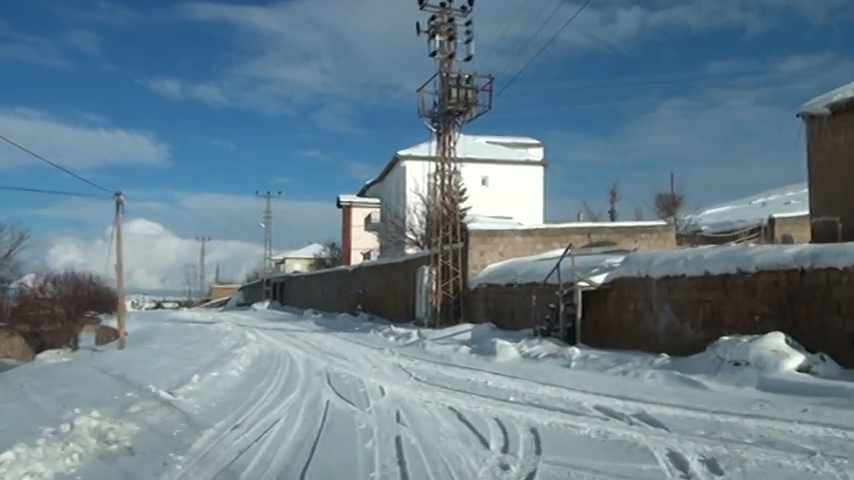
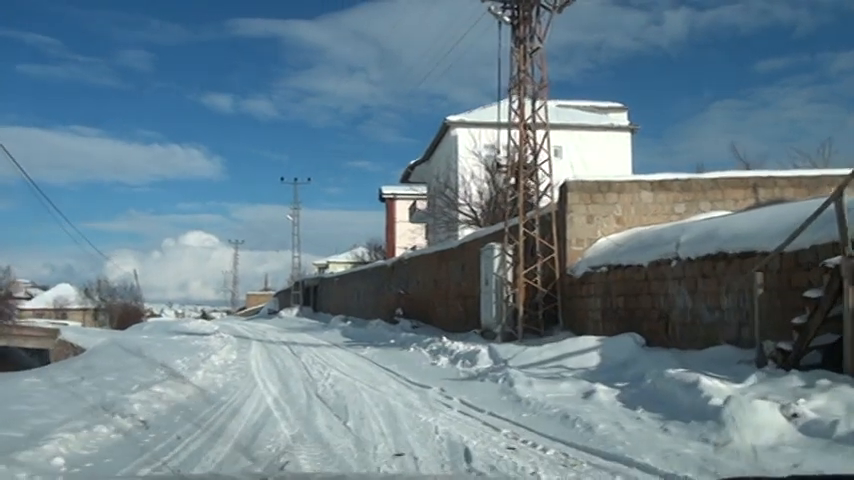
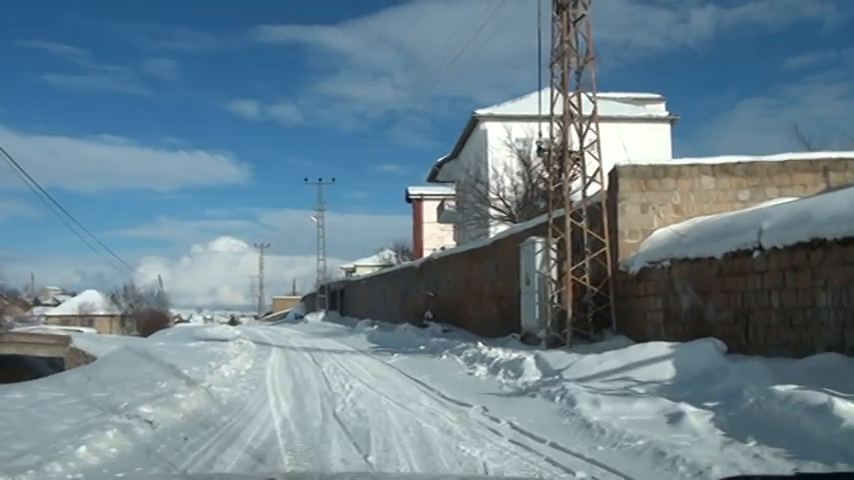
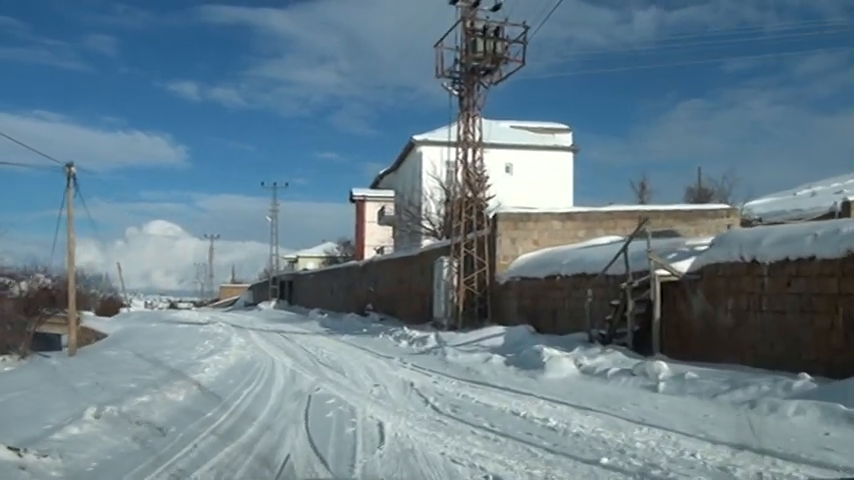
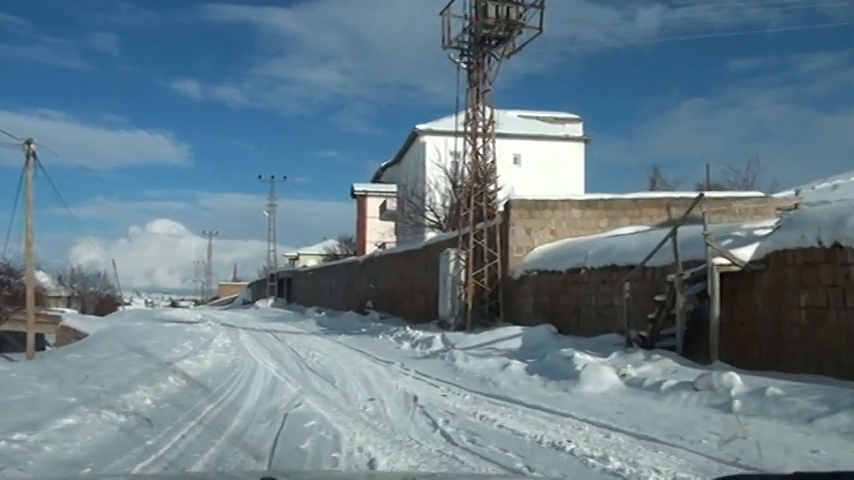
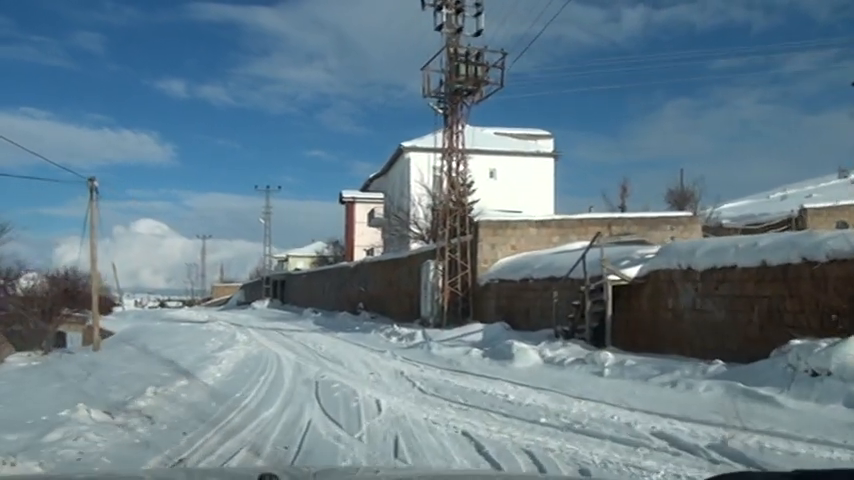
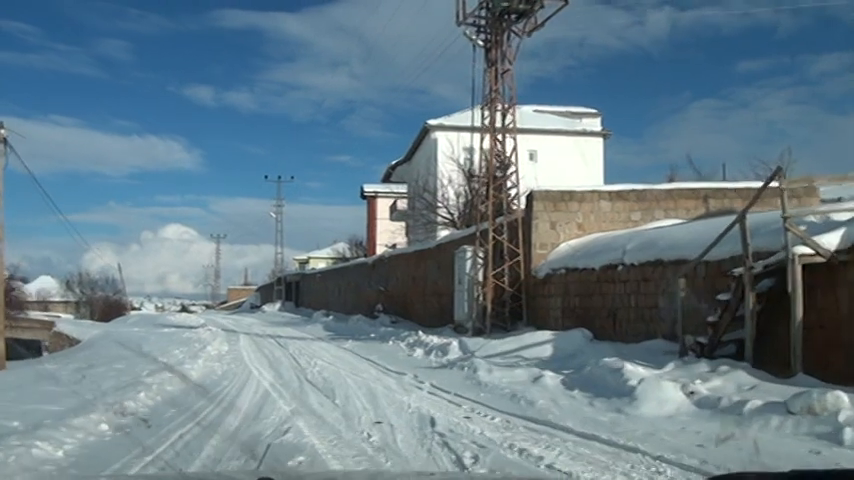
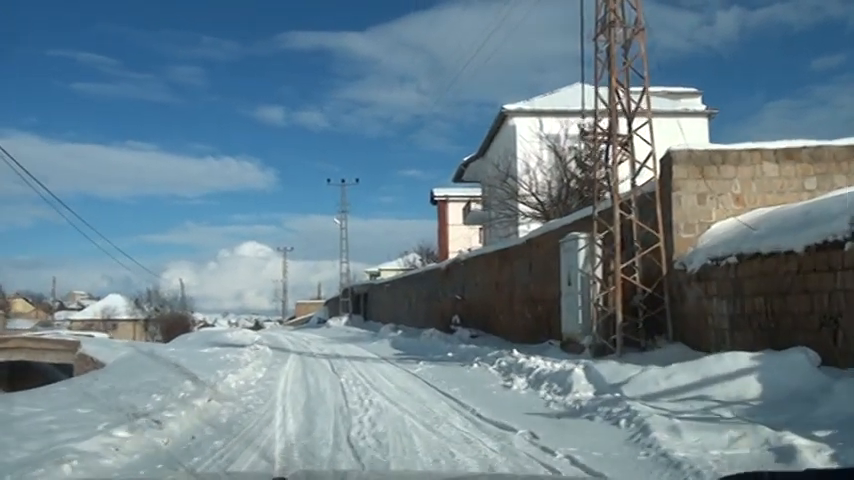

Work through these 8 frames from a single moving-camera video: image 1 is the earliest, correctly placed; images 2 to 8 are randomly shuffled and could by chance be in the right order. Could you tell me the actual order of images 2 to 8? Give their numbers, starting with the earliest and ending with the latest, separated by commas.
6, 4, 5, 7, 2, 3, 8
